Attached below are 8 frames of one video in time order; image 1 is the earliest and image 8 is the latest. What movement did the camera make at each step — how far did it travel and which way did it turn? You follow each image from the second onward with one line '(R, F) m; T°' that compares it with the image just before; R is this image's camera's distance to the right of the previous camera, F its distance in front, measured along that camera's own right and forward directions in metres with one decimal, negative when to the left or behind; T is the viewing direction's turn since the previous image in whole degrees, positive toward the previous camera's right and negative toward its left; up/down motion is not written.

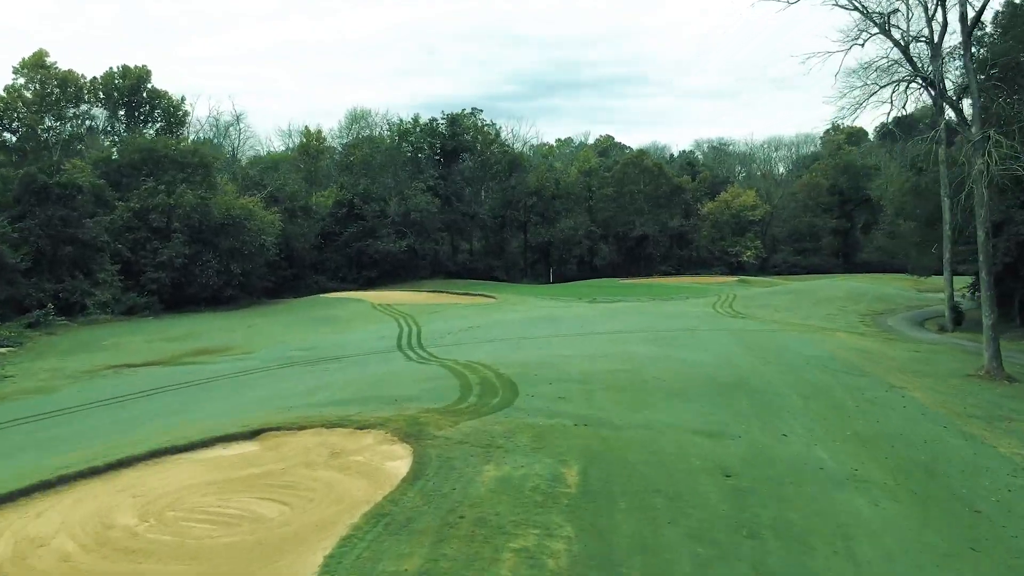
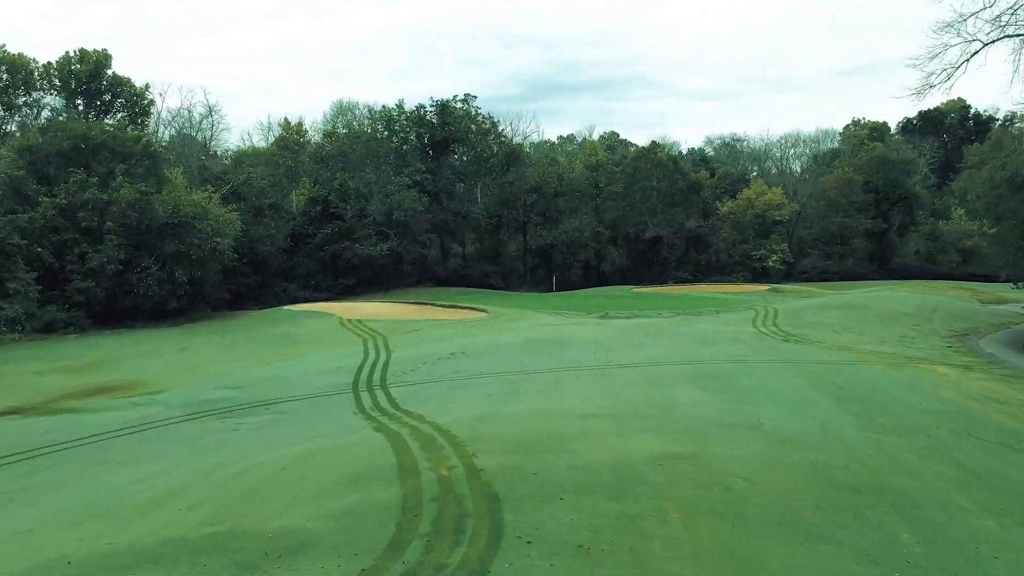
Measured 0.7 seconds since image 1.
(+0.1, +4.5) m; 0°
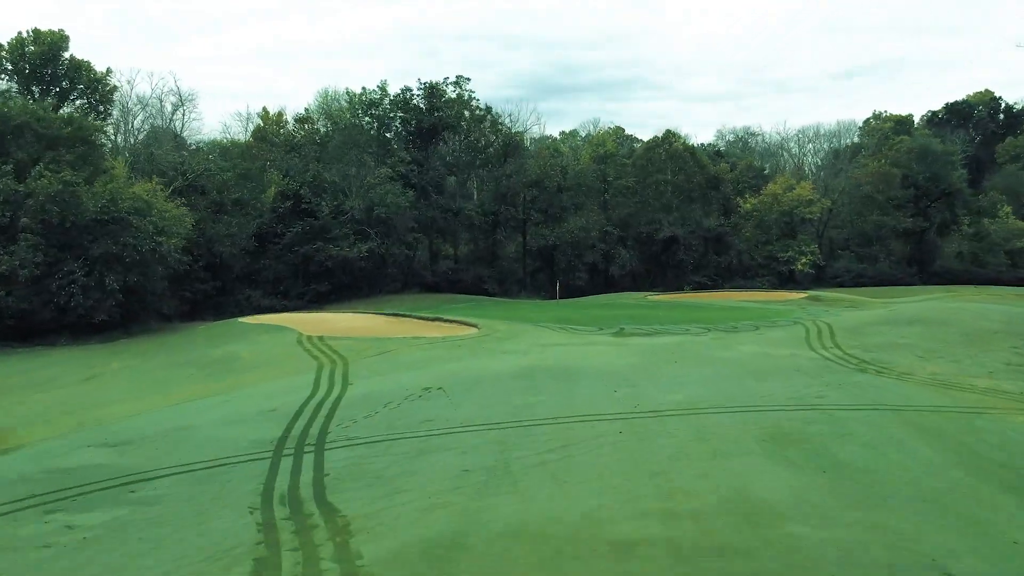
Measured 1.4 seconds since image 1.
(+0.1, +4.1) m; 0°
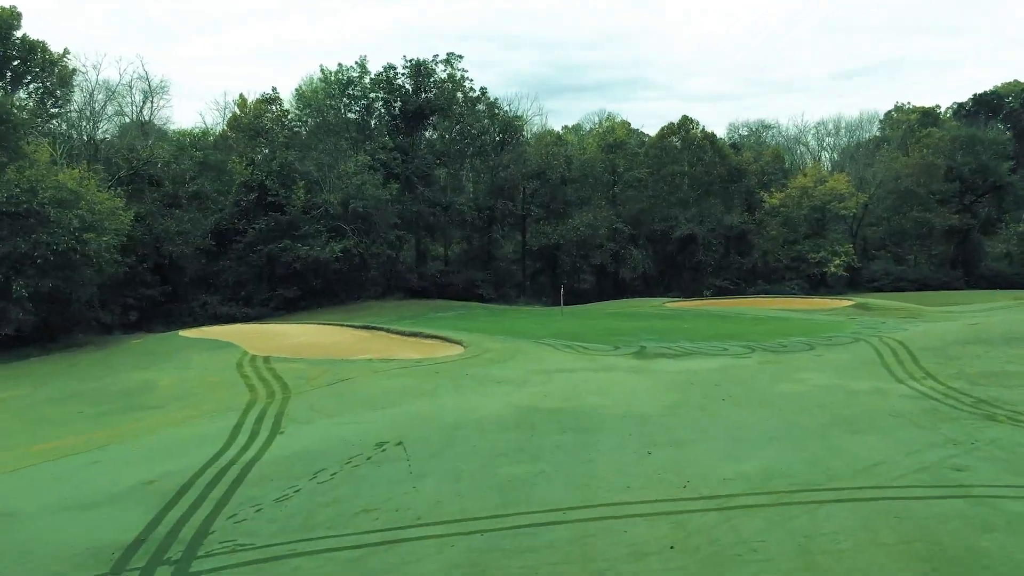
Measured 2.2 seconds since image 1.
(+0.1, +3.7) m; 0°
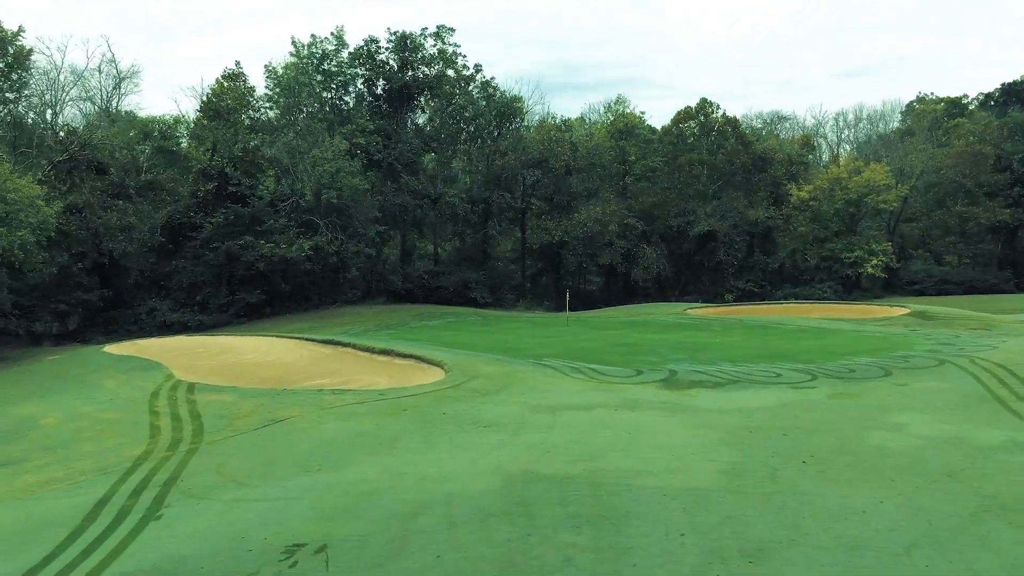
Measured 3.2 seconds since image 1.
(+0.1, +3.3) m; 0°
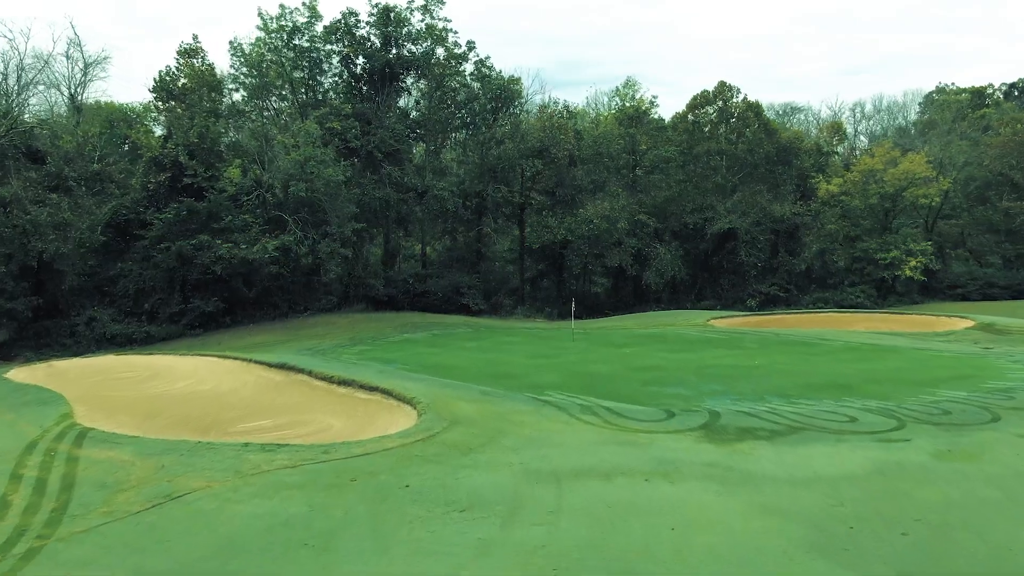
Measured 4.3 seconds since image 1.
(+0.1, +2.8) m; 0°
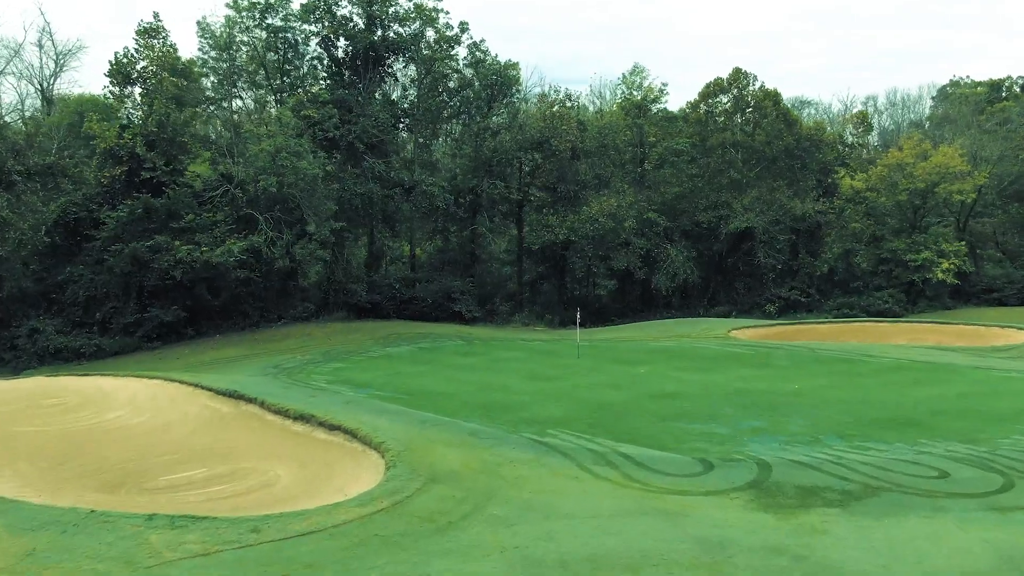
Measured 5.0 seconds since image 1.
(0.0, +2.0) m; 0°
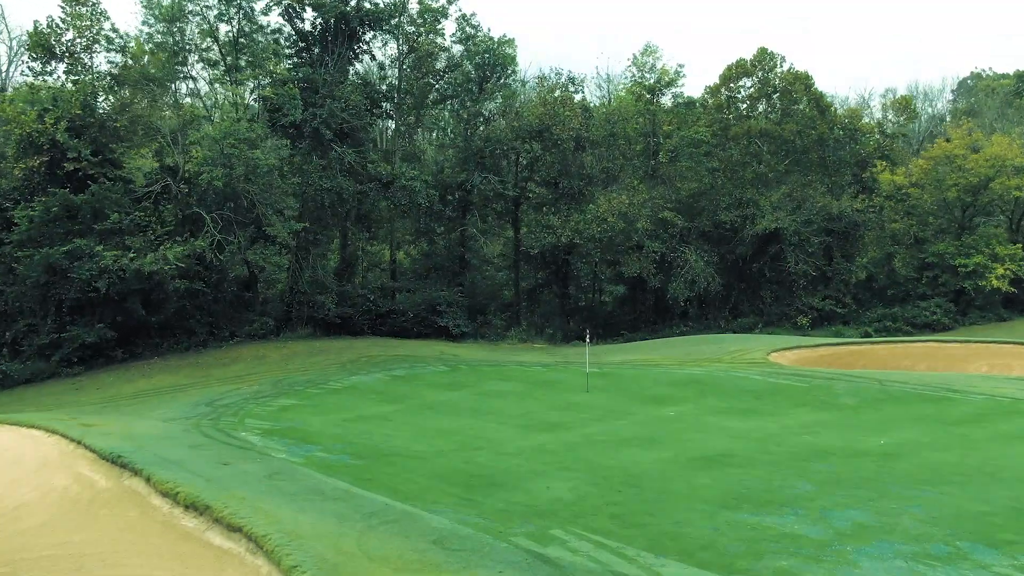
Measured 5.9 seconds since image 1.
(+0.1, +2.8) m; 0°
